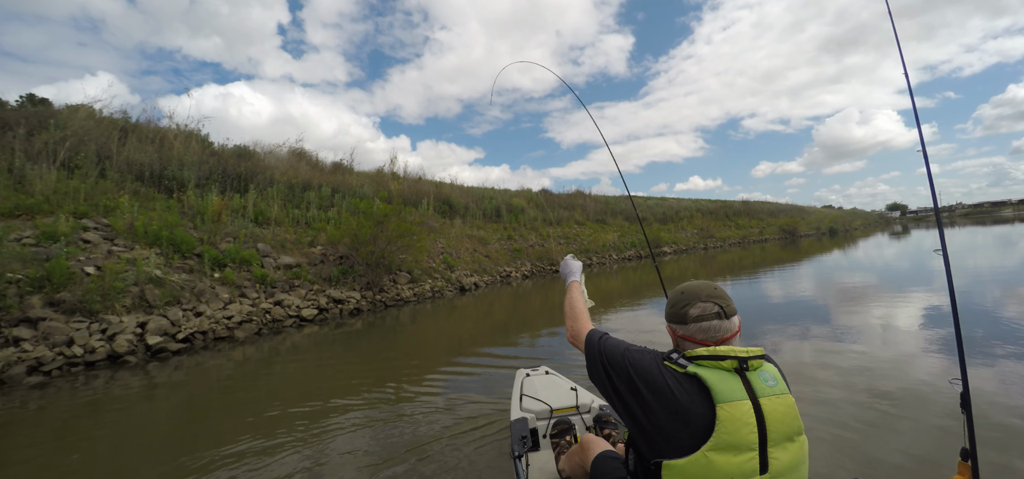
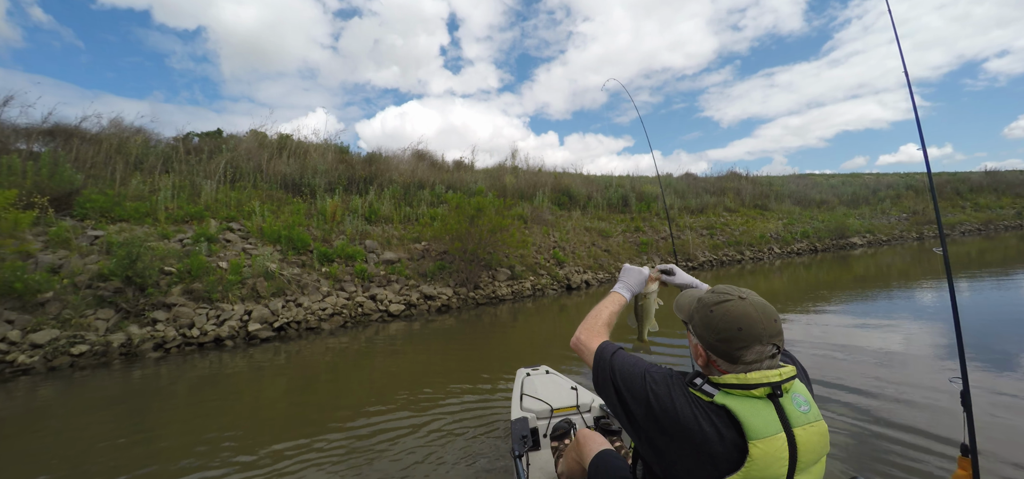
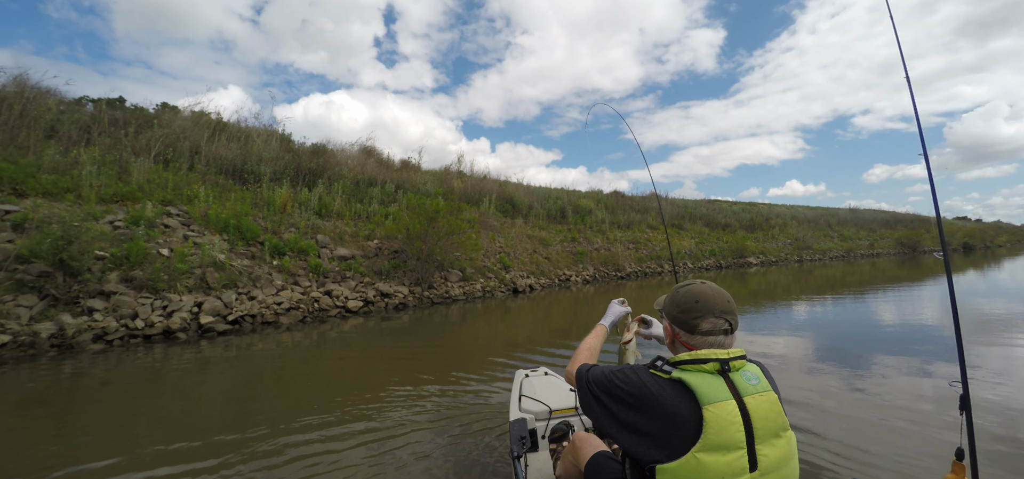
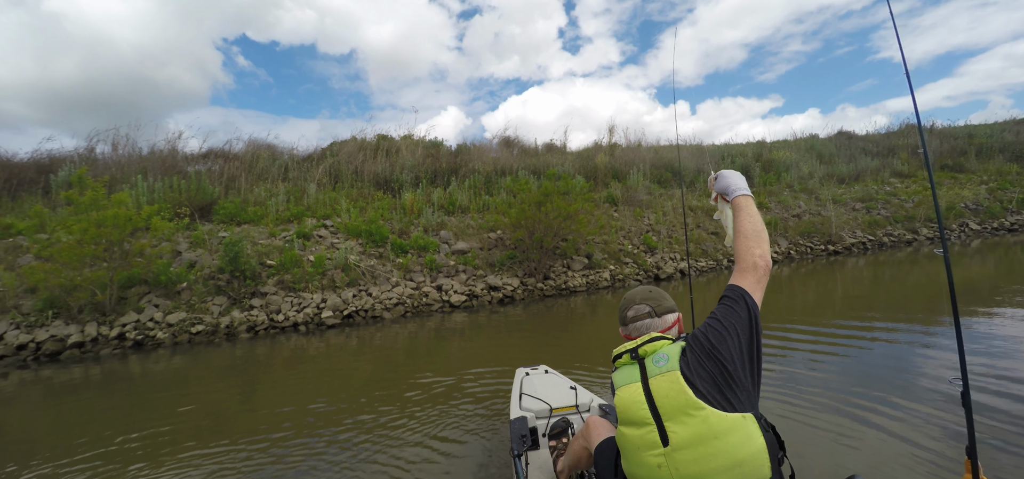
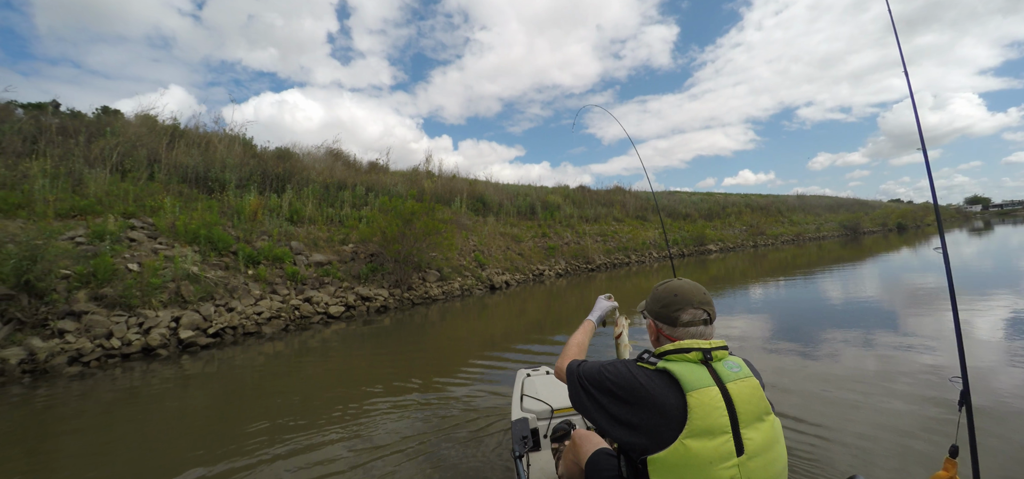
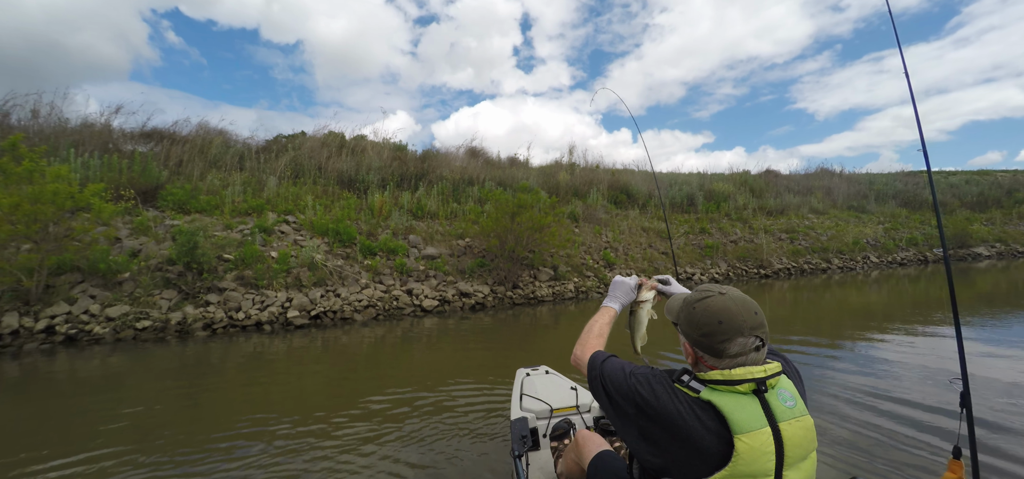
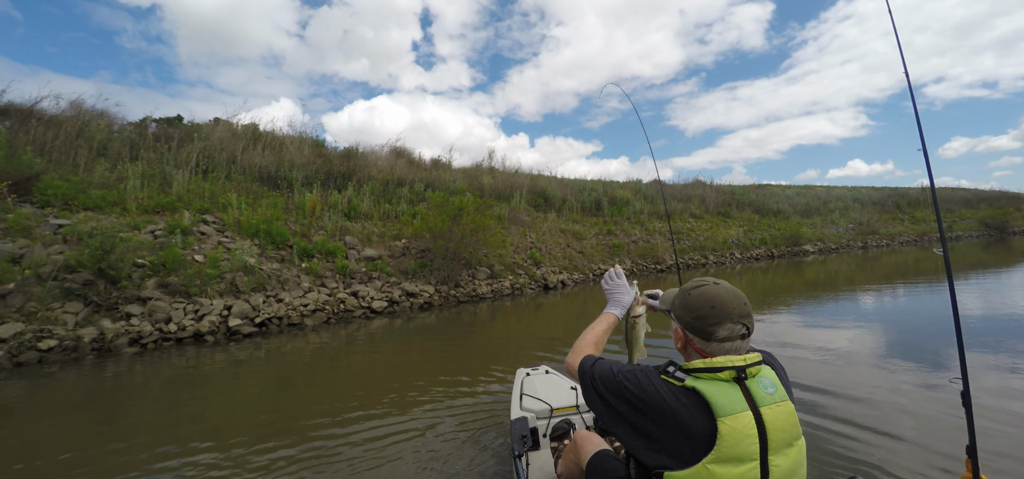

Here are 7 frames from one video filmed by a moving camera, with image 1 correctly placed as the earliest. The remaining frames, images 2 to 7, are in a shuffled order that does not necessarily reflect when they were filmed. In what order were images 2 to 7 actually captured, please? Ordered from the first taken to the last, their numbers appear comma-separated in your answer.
5, 3, 7, 2, 6, 4
